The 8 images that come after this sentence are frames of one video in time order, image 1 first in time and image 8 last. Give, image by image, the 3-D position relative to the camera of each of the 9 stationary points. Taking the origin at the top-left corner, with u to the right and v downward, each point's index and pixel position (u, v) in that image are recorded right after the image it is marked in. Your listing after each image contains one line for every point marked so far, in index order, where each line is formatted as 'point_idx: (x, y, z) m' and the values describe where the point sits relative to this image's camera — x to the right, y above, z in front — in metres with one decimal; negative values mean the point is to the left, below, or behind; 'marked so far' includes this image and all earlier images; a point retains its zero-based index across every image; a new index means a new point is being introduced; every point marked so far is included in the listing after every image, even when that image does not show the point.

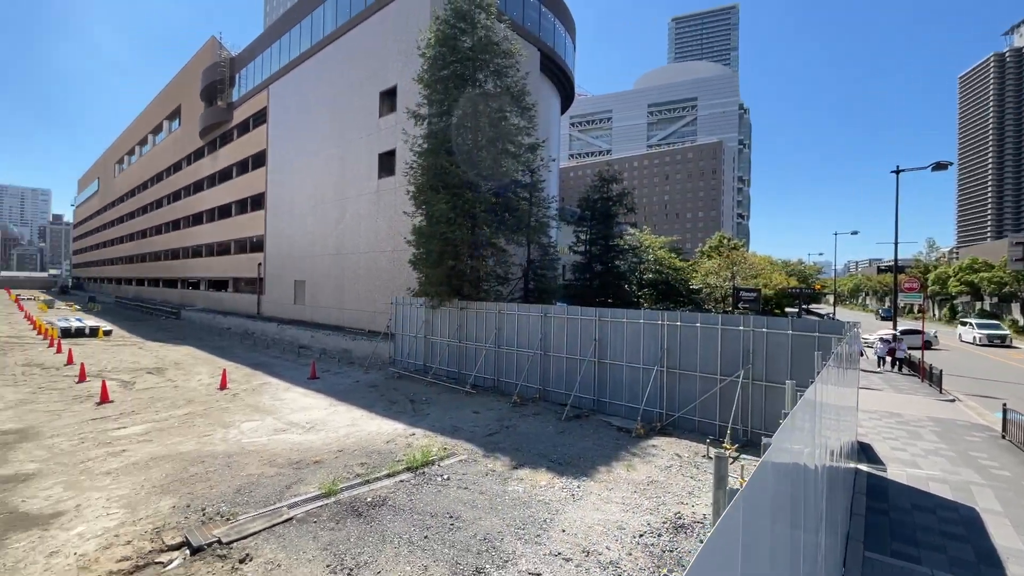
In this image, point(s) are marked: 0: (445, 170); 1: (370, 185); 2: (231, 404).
0: (-1.8, +3.2, +12.9) m
1: (-5.5, +4.1, +18.7) m
2: (-6.3, -2.6, +10.7) m
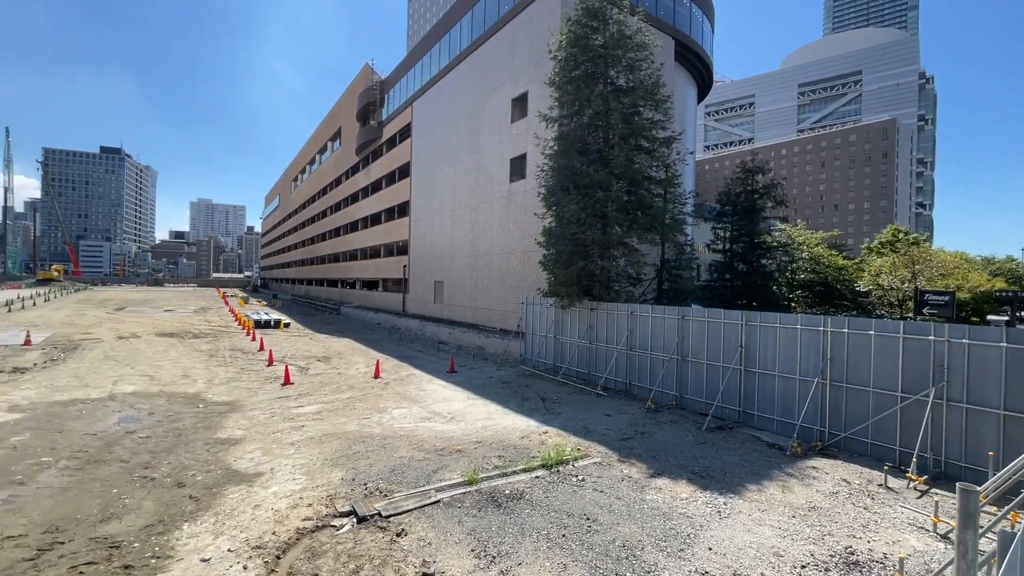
0: (+1.7, +3.2, +12.9) m
1: (-0.4, +4.1, +19.5) m
2: (-3.2, -2.6, +11.9) m
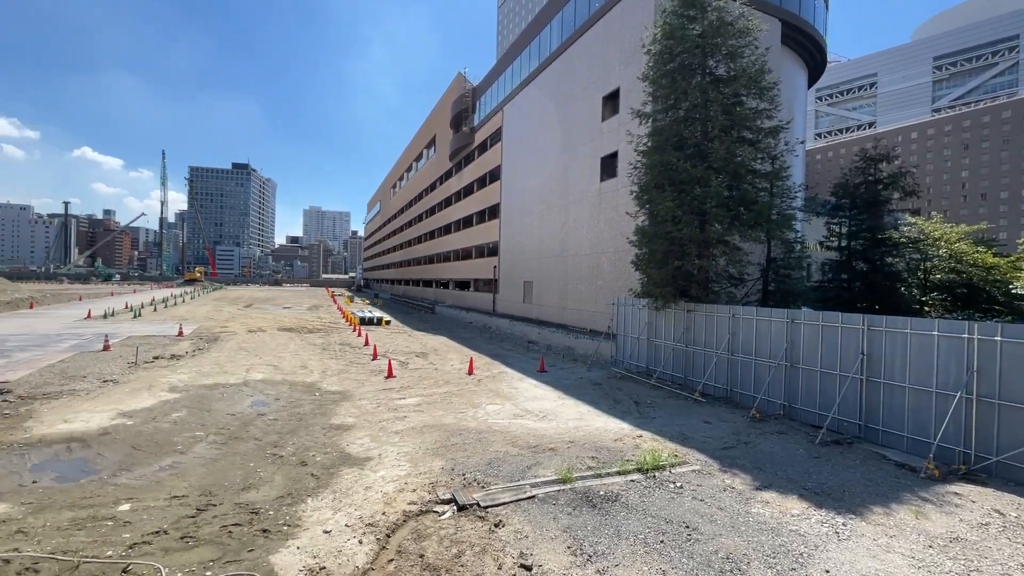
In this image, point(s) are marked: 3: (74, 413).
0: (+4.1, +3.1, +12.5) m
1: (+3.3, +4.0, +19.3) m
2: (-0.9, -2.6, +12.4) m
3: (-8.7, -2.5, +9.5) m
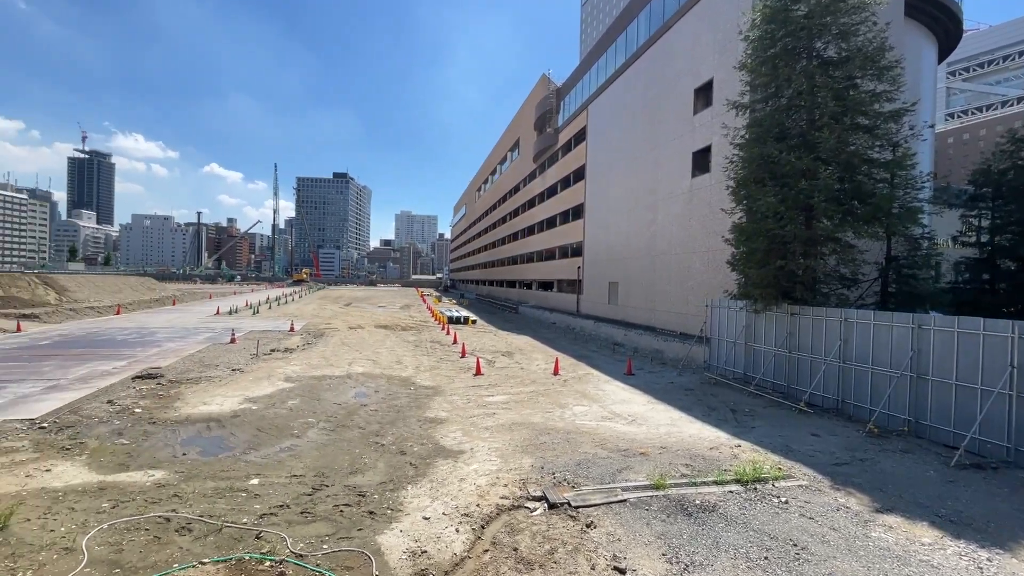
0: (+6.3, +3.1, +11.6) m
1: (+6.6, +4.0, +18.5) m
2: (+1.3, -2.6, +12.4) m
3: (-6.8, -2.5, +10.9) m
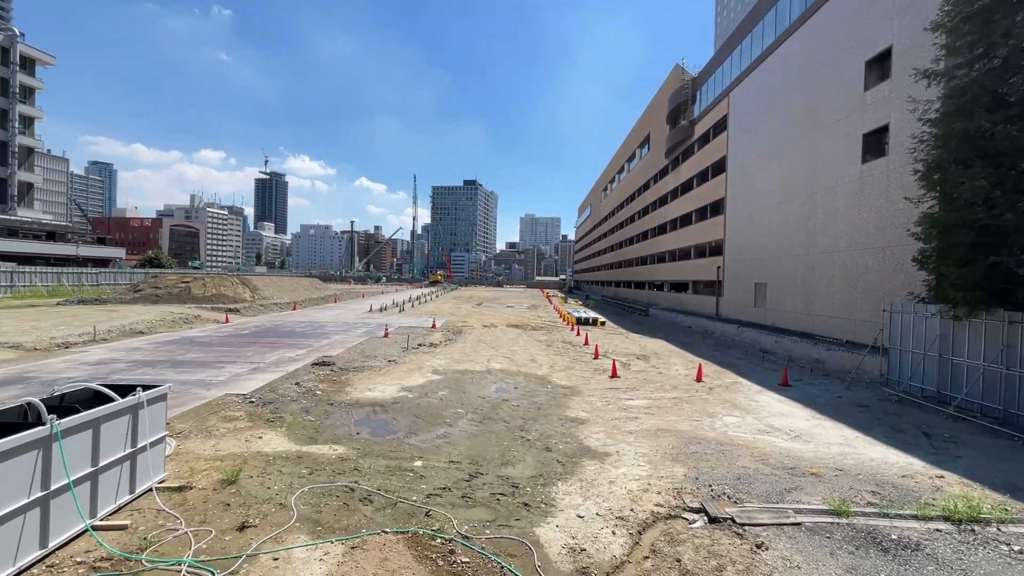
0: (+9.4, +3.1, +9.6) m
1: (+11.5, +3.9, +16.2) m
2: (+4.8, -2.6, +11.6) m
3: (-3.5, -2.4, +12.2) m
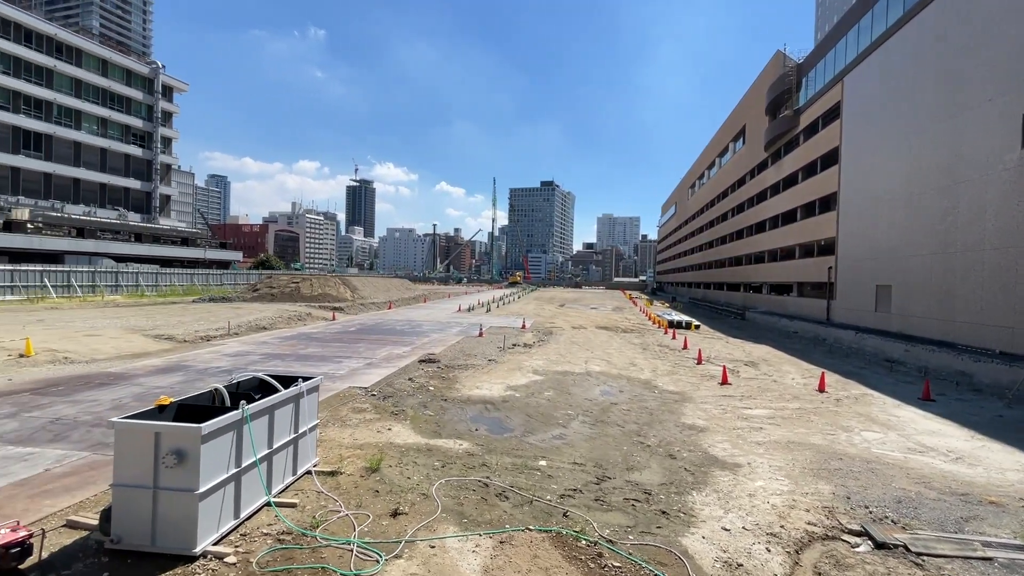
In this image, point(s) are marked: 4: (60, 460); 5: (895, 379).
0: (+11.6, +3.0, +8.0) m
1: (+14.6, +3.8, +14.2) m
2: (+7.2, -2.7, +10.6) m
3: (-0.8, -2.5, +12.6) m
4: (-6.3, -2.4, +6.7) m
5: (+11.2, -2.7, +14.1) m
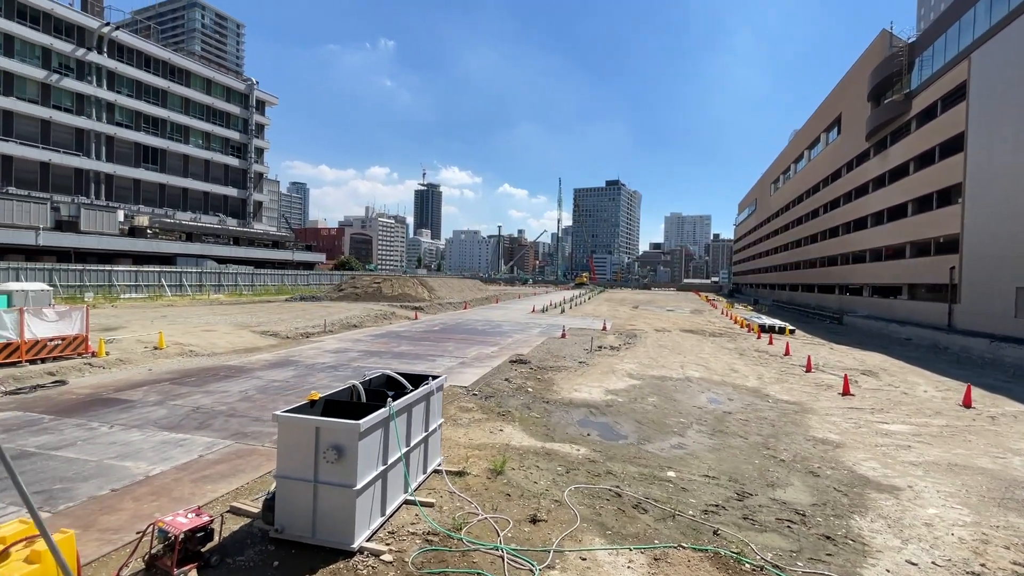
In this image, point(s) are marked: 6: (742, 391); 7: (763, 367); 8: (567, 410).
0: (+13.4, +3.0, +6.1) m
1: (+17.2, +3.8, +11.9) m
2: (+9.4, -2.7, +9.3) m
3: (+1.7, -2.5, +12.3) m
4: (-4.5, -2.4, +7.1) m
5: (+13.8, -2.7, +12.3) m
6: (+5.9, -2.6, +12.3) m
7: (+8.1, -2.5, +15.6) m
8: (+1.1, -2.5, +10.0) m
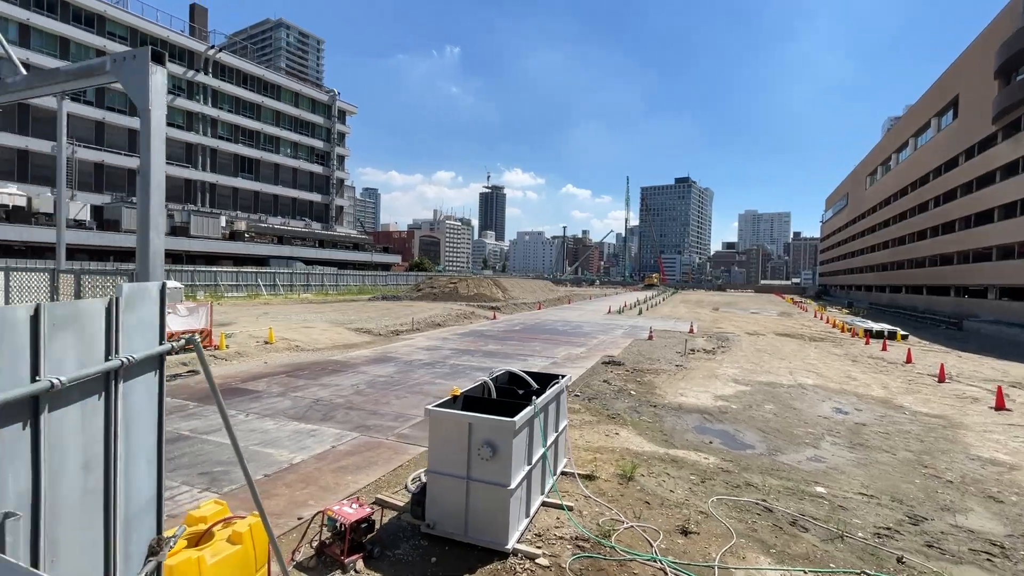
0: (+15.0, +3.0, +4.1) m
1: (+19.5, +3.7, +9.3) m
2: (+11.4, -2.7, +7.7) m
3: (+4.1, -2.4, +11.7) m
4: (-2.7, -2.3, +7.4) m
5: (+16.2, -2.7, +10.1) m
6: (+8.3, -2.6, +11.1) m
7: (+10.9, -2.6, +14.1) m
8: (+3.3, -2.5, +9.5) m
